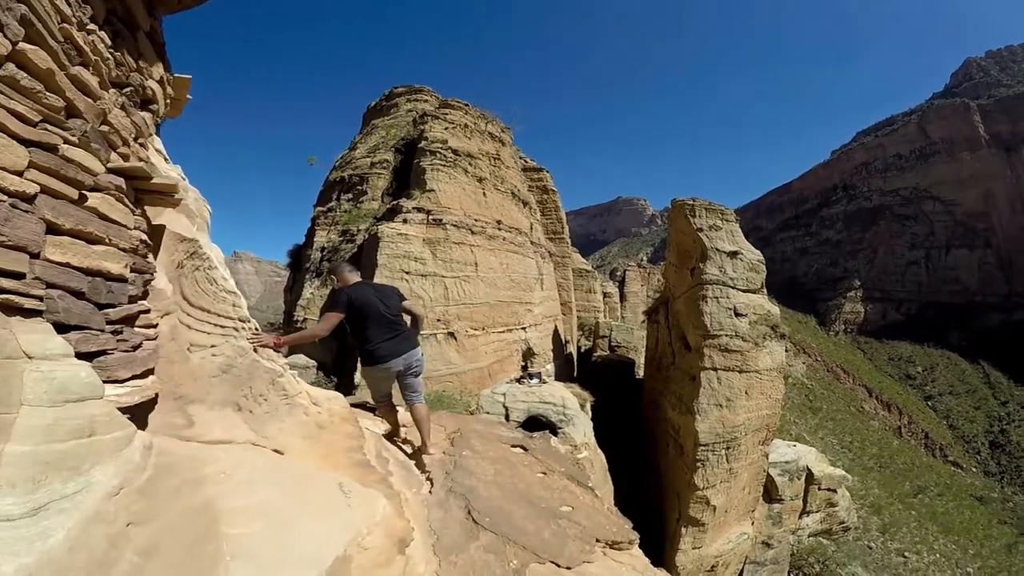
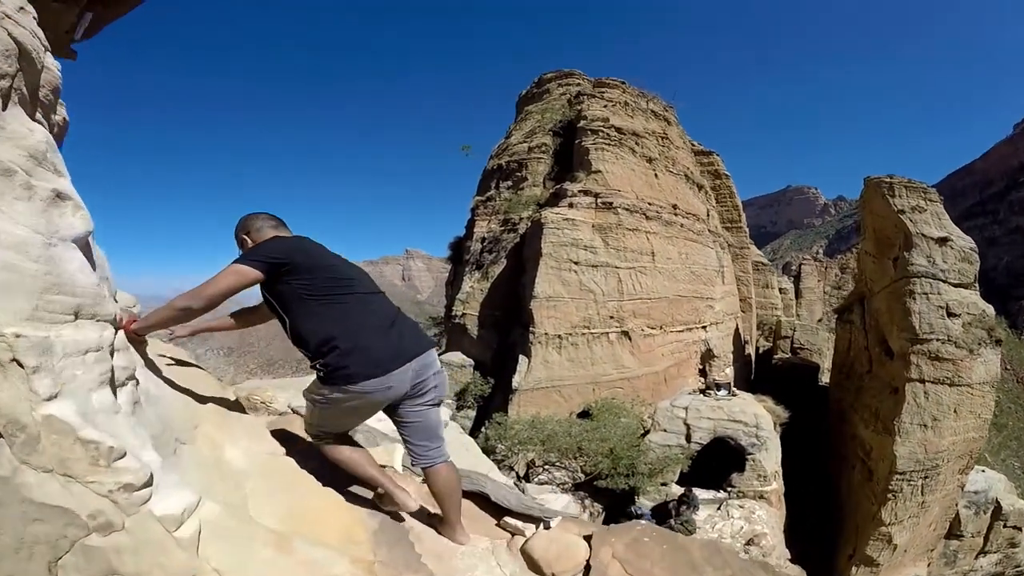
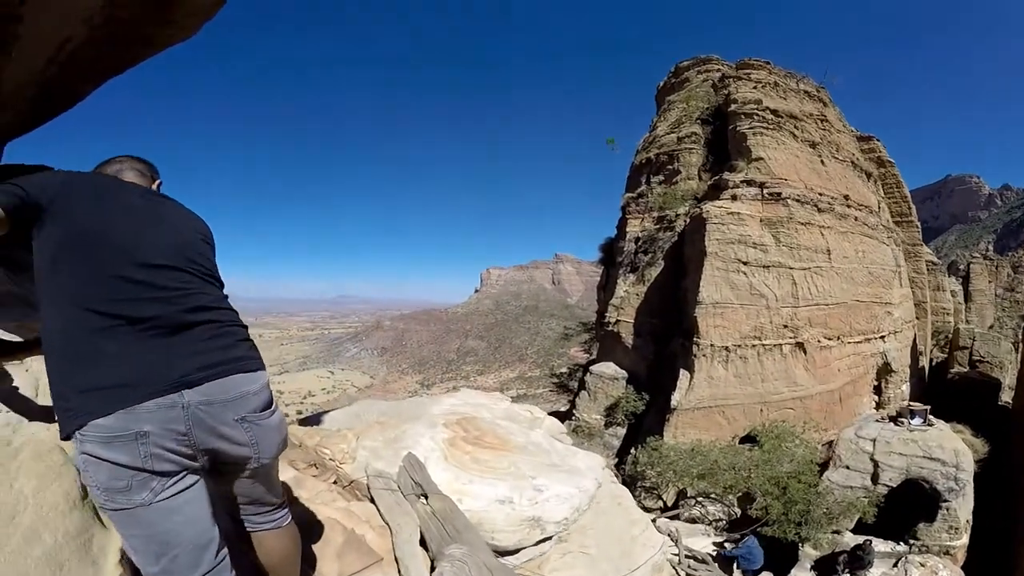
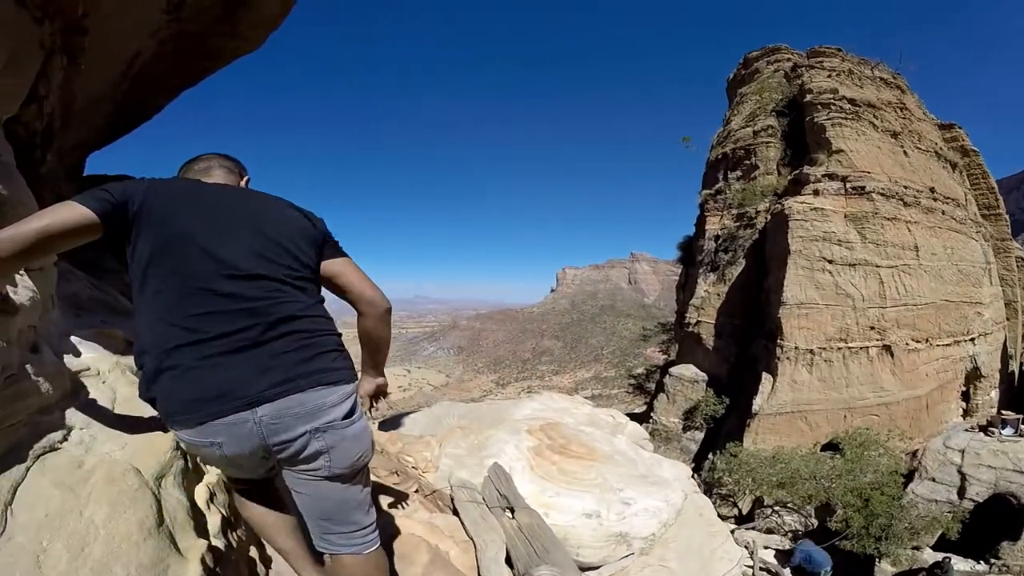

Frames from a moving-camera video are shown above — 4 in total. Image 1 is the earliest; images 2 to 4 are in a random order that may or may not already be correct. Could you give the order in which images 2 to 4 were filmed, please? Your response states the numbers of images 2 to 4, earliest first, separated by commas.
2, 3, 4
